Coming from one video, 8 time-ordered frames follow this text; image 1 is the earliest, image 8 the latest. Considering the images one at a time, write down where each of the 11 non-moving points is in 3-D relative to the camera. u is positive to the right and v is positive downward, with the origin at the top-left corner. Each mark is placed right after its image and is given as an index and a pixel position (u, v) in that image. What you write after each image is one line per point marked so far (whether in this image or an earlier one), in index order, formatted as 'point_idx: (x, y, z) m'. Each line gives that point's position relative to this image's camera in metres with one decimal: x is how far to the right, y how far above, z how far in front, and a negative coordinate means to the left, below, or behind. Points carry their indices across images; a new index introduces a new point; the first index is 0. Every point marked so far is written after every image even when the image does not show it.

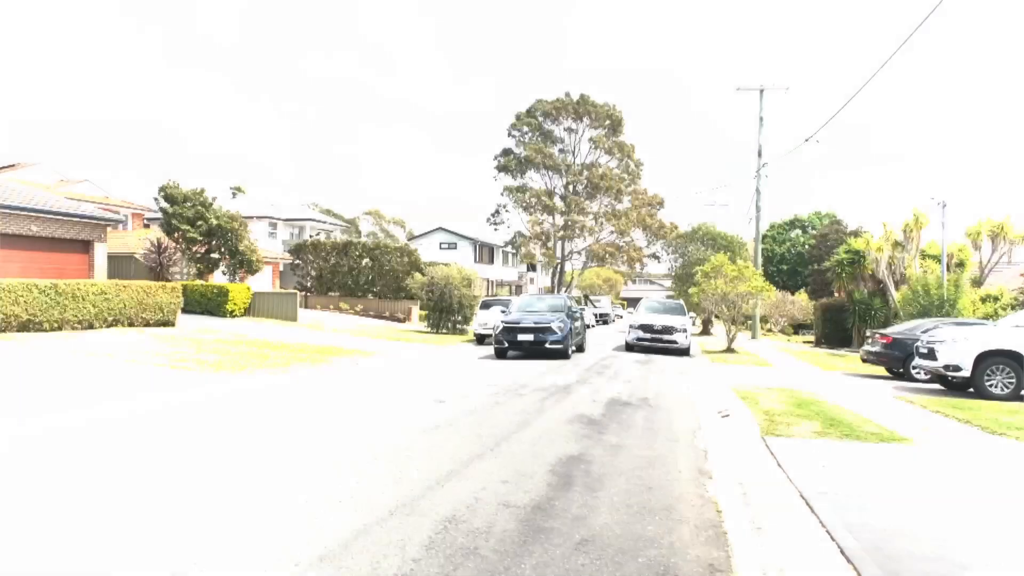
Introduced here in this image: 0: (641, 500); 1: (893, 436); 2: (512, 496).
0: (+1.0, -1.6, +5.0) m
1: (+4.4, -1.7, +7.8) m
2: (0.0, -1.5, +4.9) m
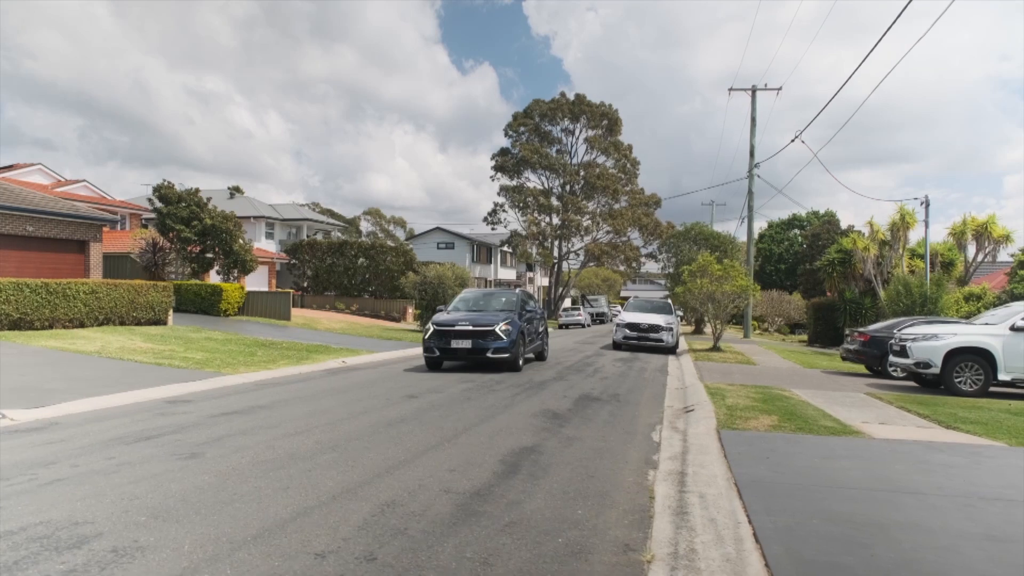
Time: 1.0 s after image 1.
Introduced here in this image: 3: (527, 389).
0: (+0.5, -1.5, +5.2) m
1: (+3.9, -1.7, +8.0) m
2: (-0.4, -1.5, +5.1) m
3: (+0.2, -1.6, +10.8) m
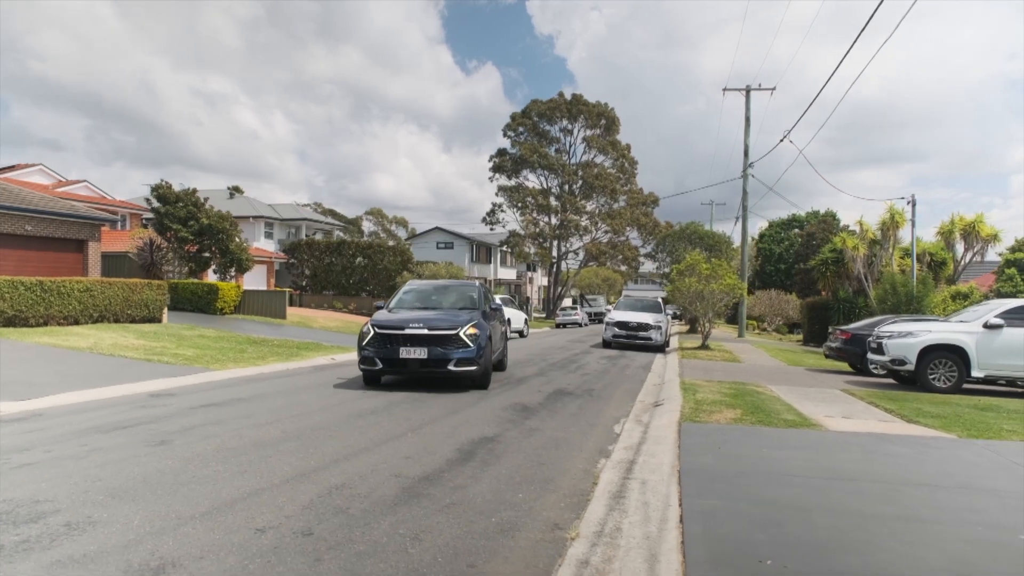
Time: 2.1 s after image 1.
0: (+0.1, -1.5, +5.4) m
1: (+3.6, -1.6, +8.3) m
2: (-0.8, -1.4, +5.4) m
3: (-0.1, -1.6, +11.0) m
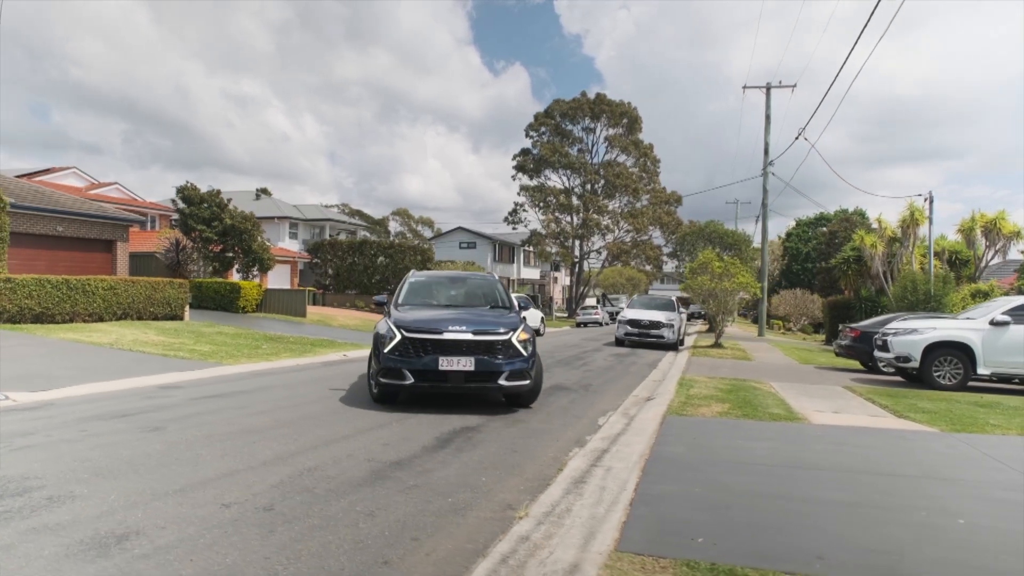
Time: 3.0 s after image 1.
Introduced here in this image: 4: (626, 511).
0: (-0.1, -1.4, +5.6) m
1: (+3.4, -1.6, +8.3) m
2: (-1.1, -1.4, +5.6) m
3: (-0.2, -1.5, +11.3) m
4: (+0.7, -1.4, +4.3) m
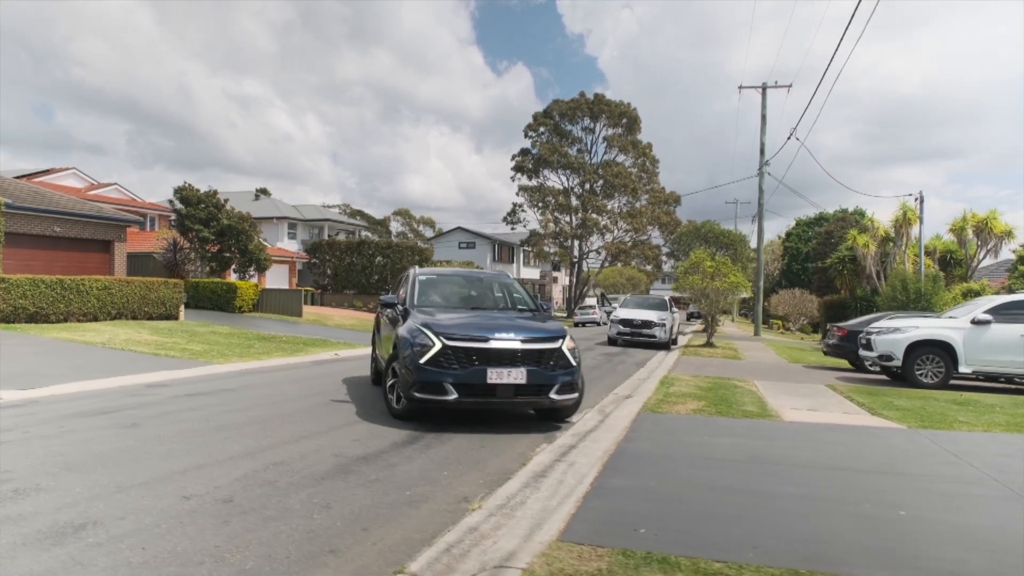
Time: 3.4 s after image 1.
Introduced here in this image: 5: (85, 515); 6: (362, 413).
0: (-0.4, -1.4, +5.8) m
1: (+3.1, -1.6, +8.4) m
2: (-1.4, -1.4, +5.7) m
3: (-0.4, -1.5, +11.4) m
4: (+0.4, -1.4, +4.5) m
5: (-2.4, -1.3, +3.8) m
6: (-1.7, -1.4, +7.6) m
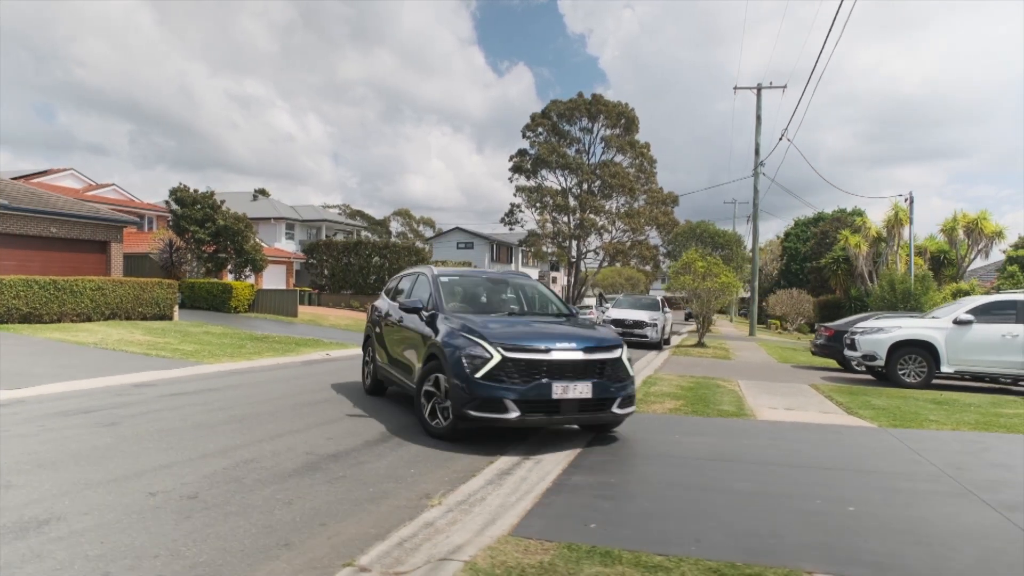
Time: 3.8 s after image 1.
0: (-0.7, -1.4, +5.9) m
1: (+2.9, -1.6, +8.5) m
2: (-1.6, -1.4, +5.8) m
3: (-0.7, -1.5, +11.5) m
4: (+0.2, -1.4, +4.6) m
5: (-2.7, -1.3, +3.9) m
6: (-1.9, -1.4, +7.8) m
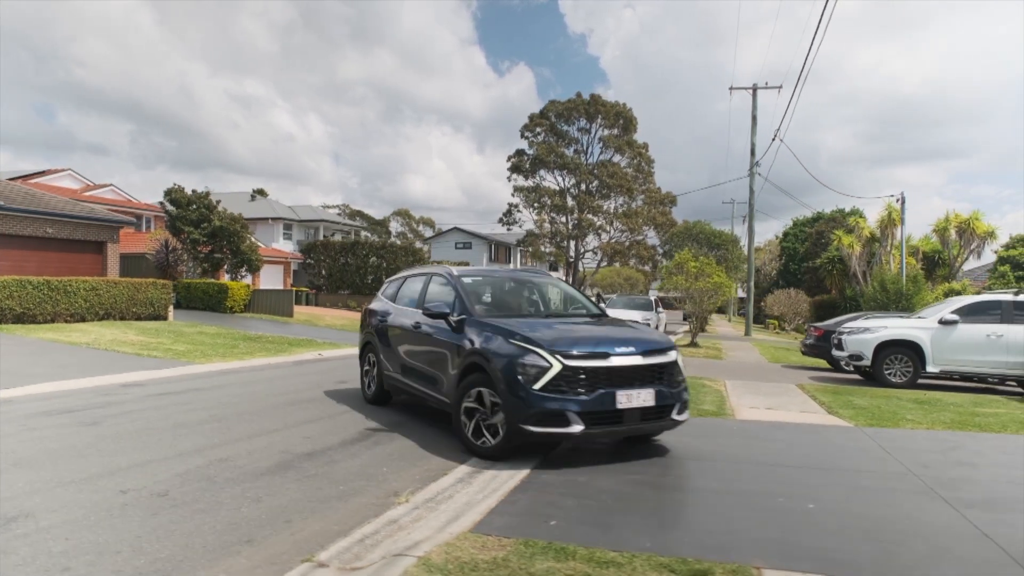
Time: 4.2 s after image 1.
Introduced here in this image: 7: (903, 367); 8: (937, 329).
0: (-0.9, -1.4, +5.9) m
1: (+2.7, -1.6, +8.6) m
2: (-1.9, -1.4, +5.9) m
3: (-0.9, -1.5, +11.6) m
4: (-0.1, -1.4, +4.6) m
5: (-2.9, -1.3, +4.0) m
6: (-2.2, -1.4, +7.8) m
7: (+7.3, -1.5, +12.7) m
8: (+7.8, -0.7, +12.4) m
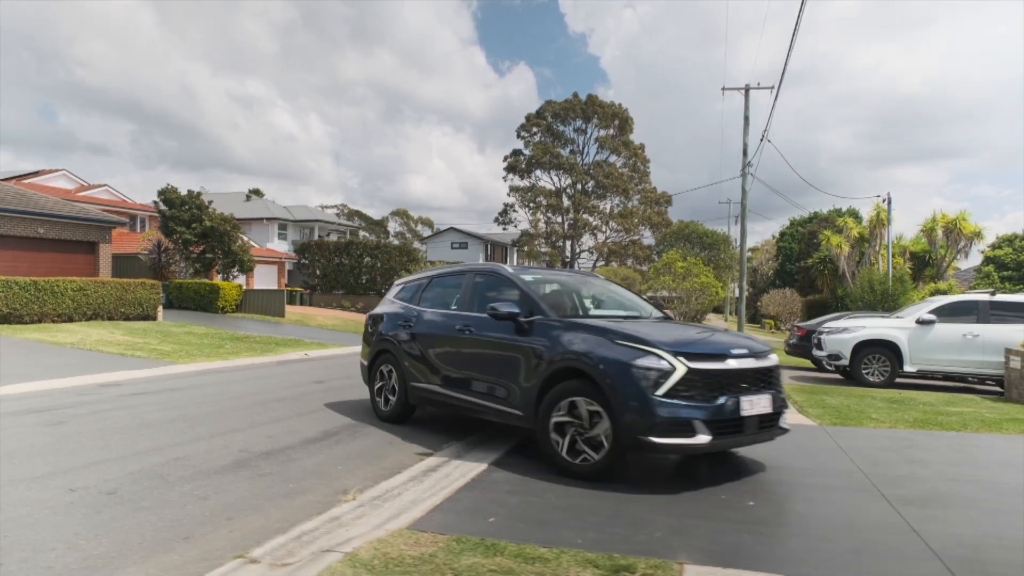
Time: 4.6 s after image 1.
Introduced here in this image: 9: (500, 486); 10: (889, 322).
0: (-1.3, -1.4, +6.0) m
1: (+2.3, -1.6, +8.7) m
2: (-2.2, -1.4, +6.0) m
3: (-1.3, -1.5, +11.6) m
4: (-0.4, -1.4, +4.7) m
5: (-3.3, -1.3, +4.1) m
6: (-2.5, -1.4, +7.9) m
7: (+6.9, -1.5, +12.7) m
8: (+7.4, -0.8, +12.5) m
9: (-0.1, -1.4, +4.9) m
10: (+7.1, -0.6, +12.8) m
